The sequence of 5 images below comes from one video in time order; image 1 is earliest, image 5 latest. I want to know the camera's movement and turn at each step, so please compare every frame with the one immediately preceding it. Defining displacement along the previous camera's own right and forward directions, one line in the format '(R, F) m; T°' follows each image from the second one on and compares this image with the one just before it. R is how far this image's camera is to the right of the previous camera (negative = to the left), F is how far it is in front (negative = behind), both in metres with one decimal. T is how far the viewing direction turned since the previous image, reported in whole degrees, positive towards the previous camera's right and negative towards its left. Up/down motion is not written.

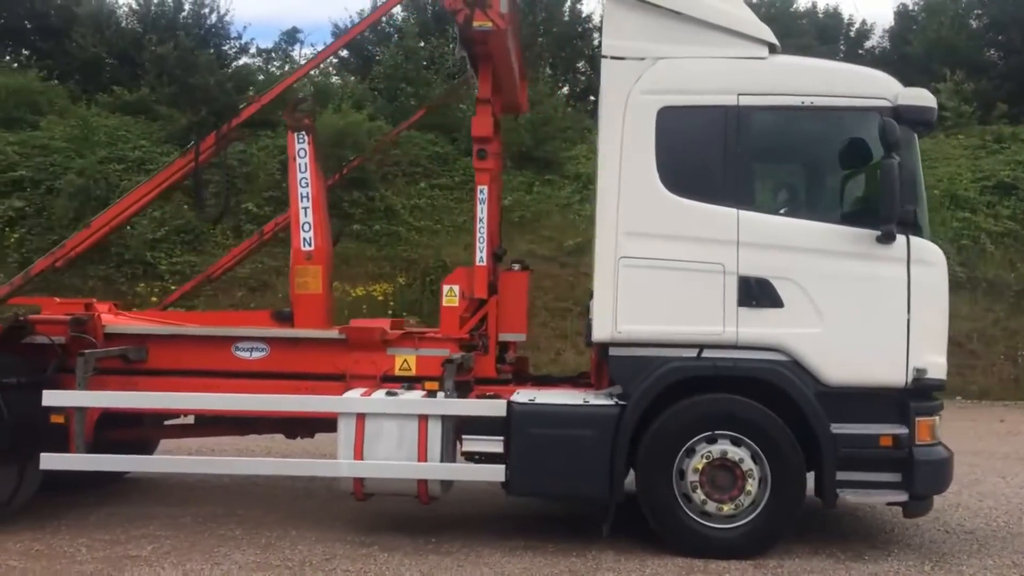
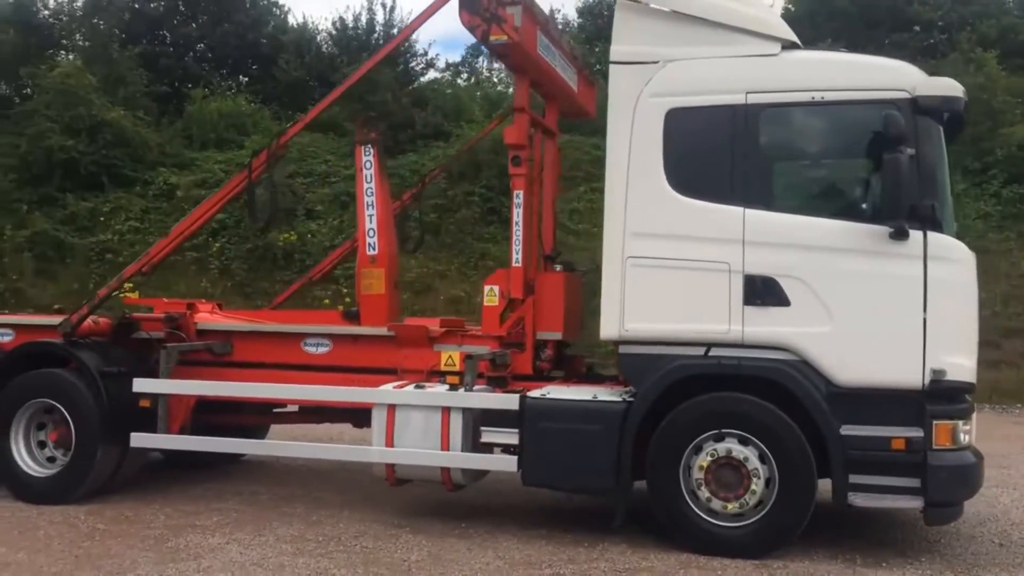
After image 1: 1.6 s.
(+1.3, -0.2) m; -13°
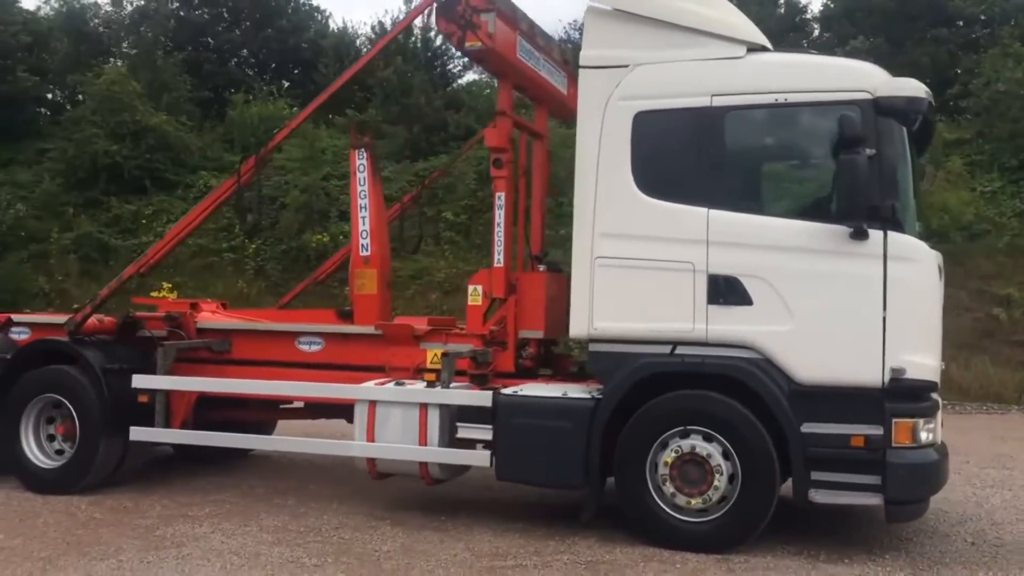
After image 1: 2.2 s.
(+0.5, -0.2) m; -3°
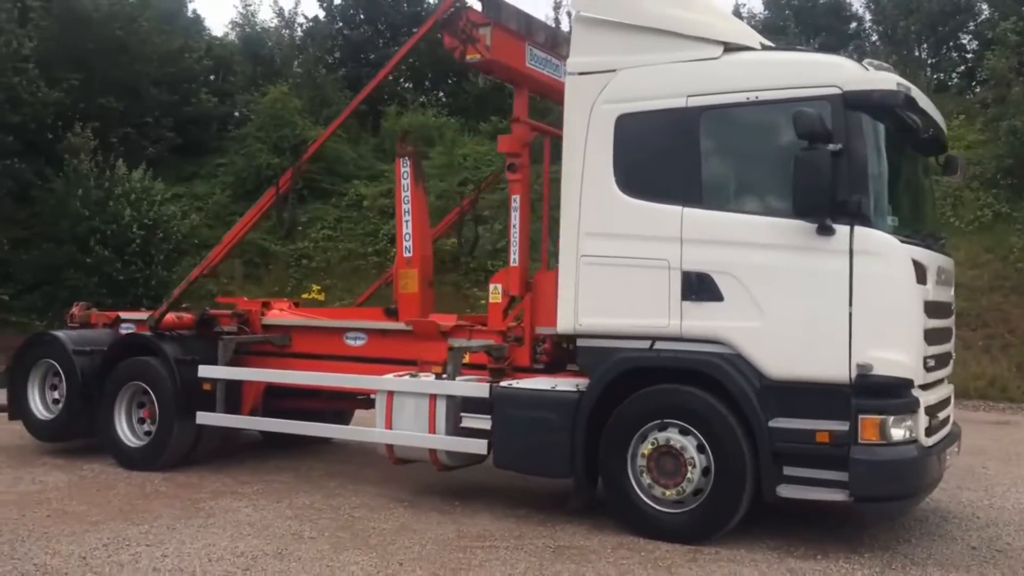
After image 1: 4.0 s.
(+1.3, -0.2) m; -11°
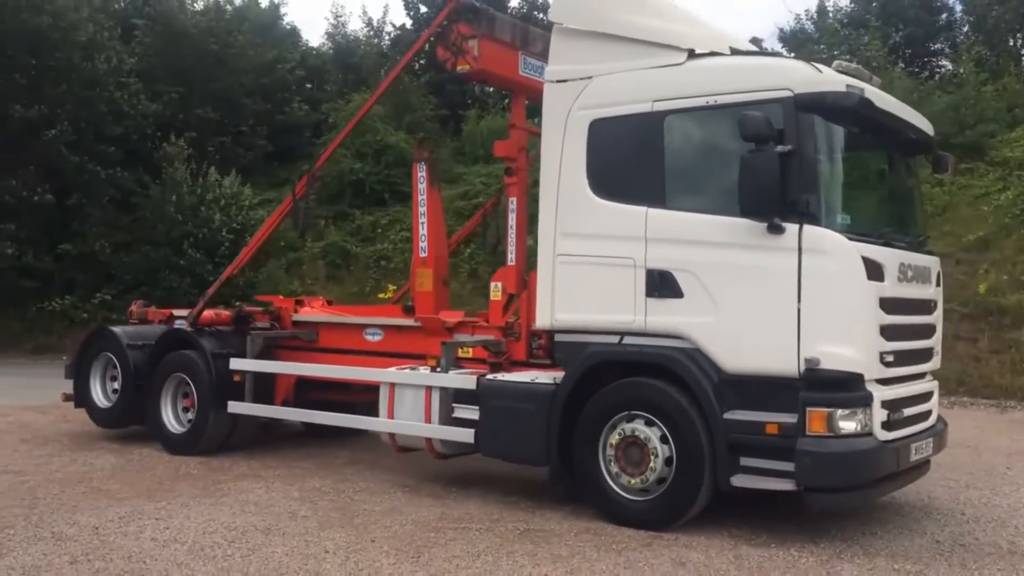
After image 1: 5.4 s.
(+0.9, -0.3) m; -6°
